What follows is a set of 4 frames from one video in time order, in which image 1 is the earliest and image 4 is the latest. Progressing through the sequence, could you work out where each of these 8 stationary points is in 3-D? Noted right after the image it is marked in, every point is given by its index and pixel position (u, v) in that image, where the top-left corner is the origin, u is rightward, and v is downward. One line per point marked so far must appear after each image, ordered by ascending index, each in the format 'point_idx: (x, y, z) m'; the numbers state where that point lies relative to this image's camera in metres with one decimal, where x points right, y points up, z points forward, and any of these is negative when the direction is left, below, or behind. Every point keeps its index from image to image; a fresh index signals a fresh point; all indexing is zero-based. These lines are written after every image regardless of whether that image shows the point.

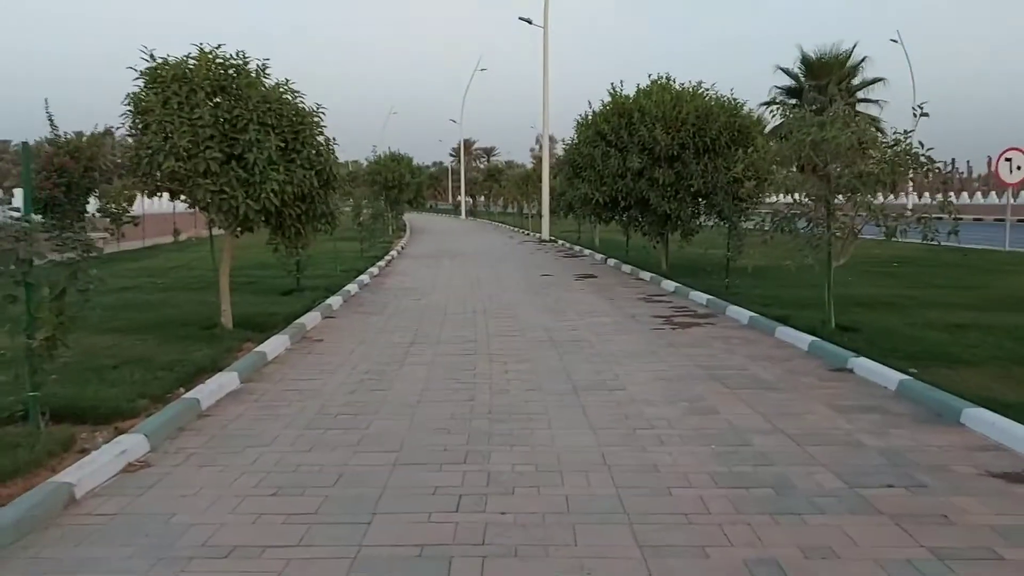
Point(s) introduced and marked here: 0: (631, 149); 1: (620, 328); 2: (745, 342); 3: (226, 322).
0: (+2.7, +3.2, +18.0) m
1: (+1.5, -0.6, +11.2) m
2: (+3.0, -0.7, +10.1) m
3: (-3.7, -0.4, +10.2) m
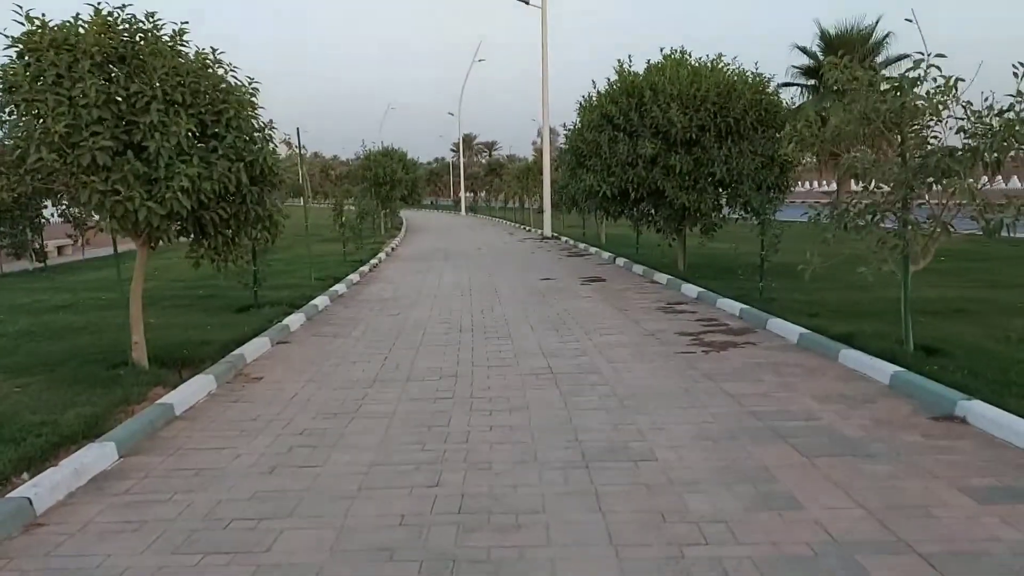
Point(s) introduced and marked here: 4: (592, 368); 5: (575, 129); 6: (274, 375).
0: (+2.6, +3.1, +15.7) m
1: (+1.5, -0.8, +9.0) m
2: (+2.9, -0.9, +7.8) m
3: (-3.8, -0.7, +8.0) m
4: (+0.8, -0.8, +8.3) m
5: (+1.4, +3.6, +17.7) m
6: (-2.5, -0.9, +8.3) m
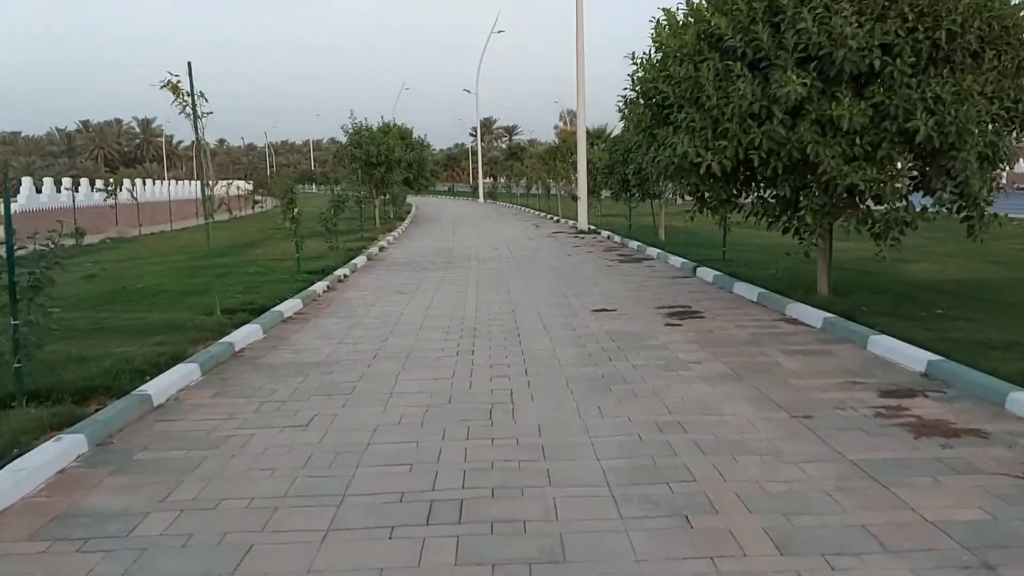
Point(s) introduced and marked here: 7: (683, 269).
0: (+3.0, +2.6, +8.9) m
1: (+1.7, -1.4, +2.3) m
2: (+3.1, -1.5, +1.1) m
3: (-3.6, -1.4, +1.4) m
4: (+1.0, -1.5, +1.6) m
5: (+1.9, +3.1, +10.9) m
6: (-2.3, -1.6, +1.7) m
7: (+3.0, +0.3, +13.8) m
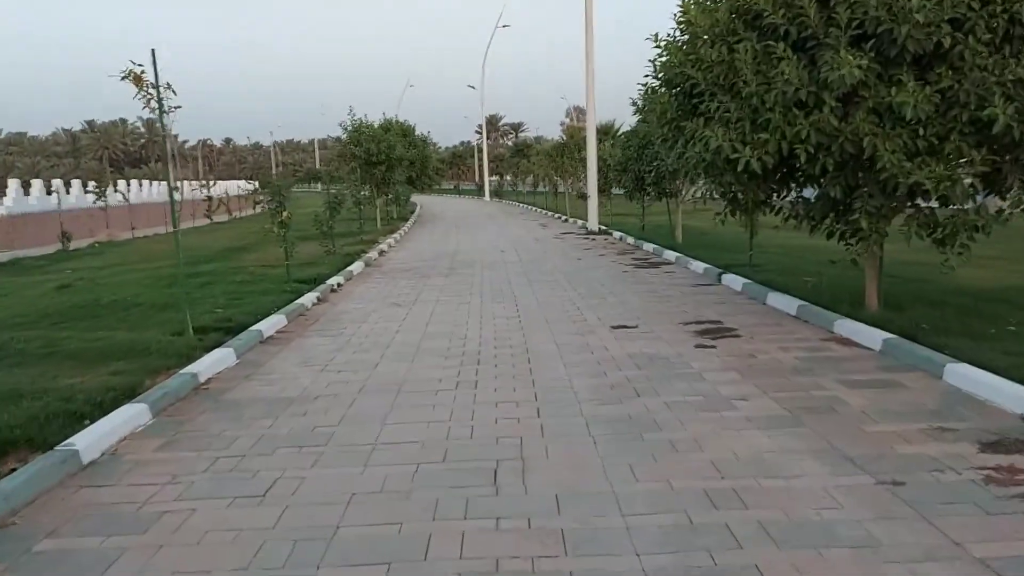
0: (+3.1, +2.4, +7.7) m
1: (+1.7, -1.6, +1.1) m
2: (+3.1, -1.7, -0.1) m
3: (-3.6, -1.6, +0.3) m
4: (+1.1, -1.7, +0.4) m
5: (+1.9, +2.9, +9.7) m
6: (-2.3, -1.8, +0.5) m
7: (+3.1, +0.2, +12.6) m
